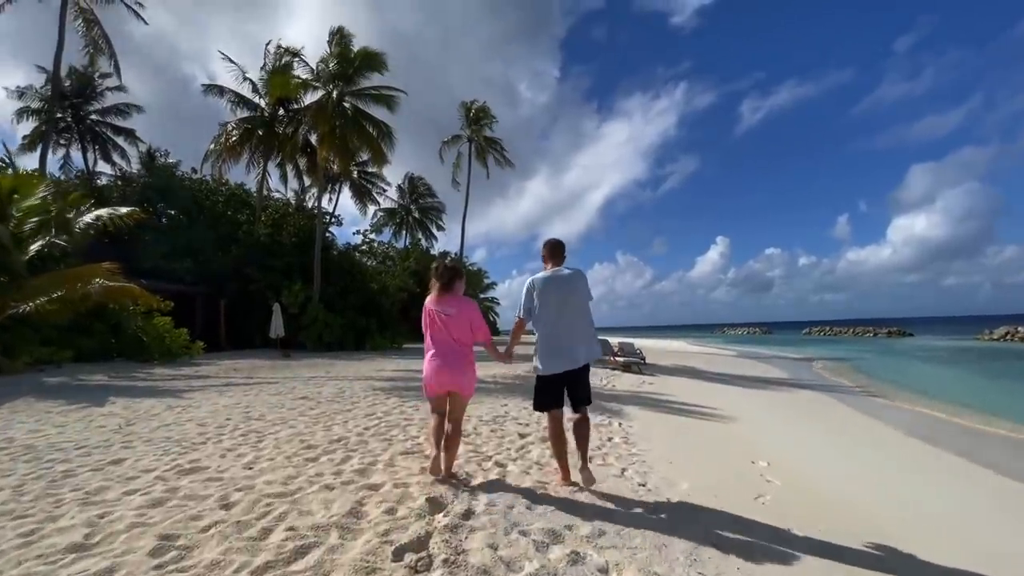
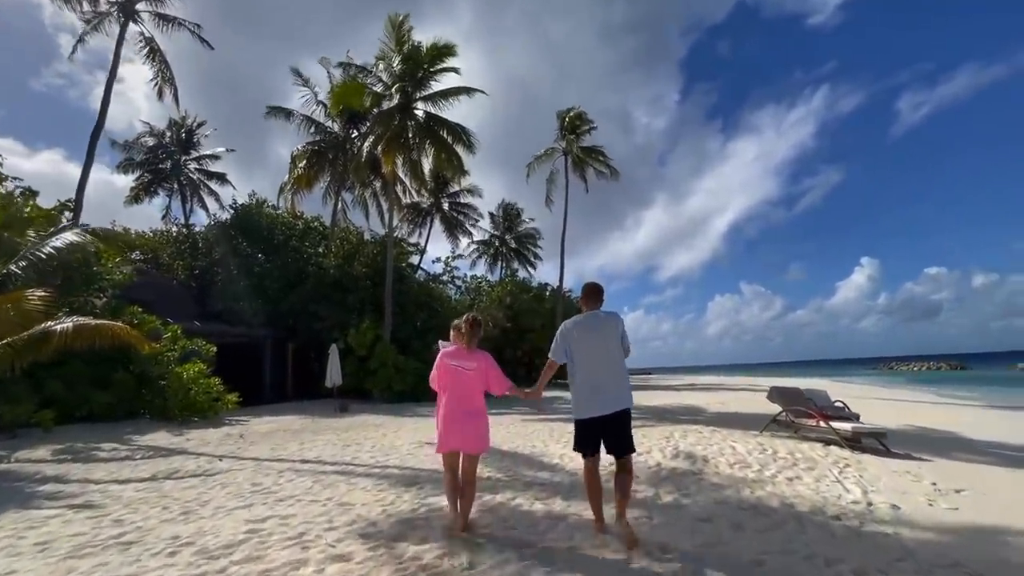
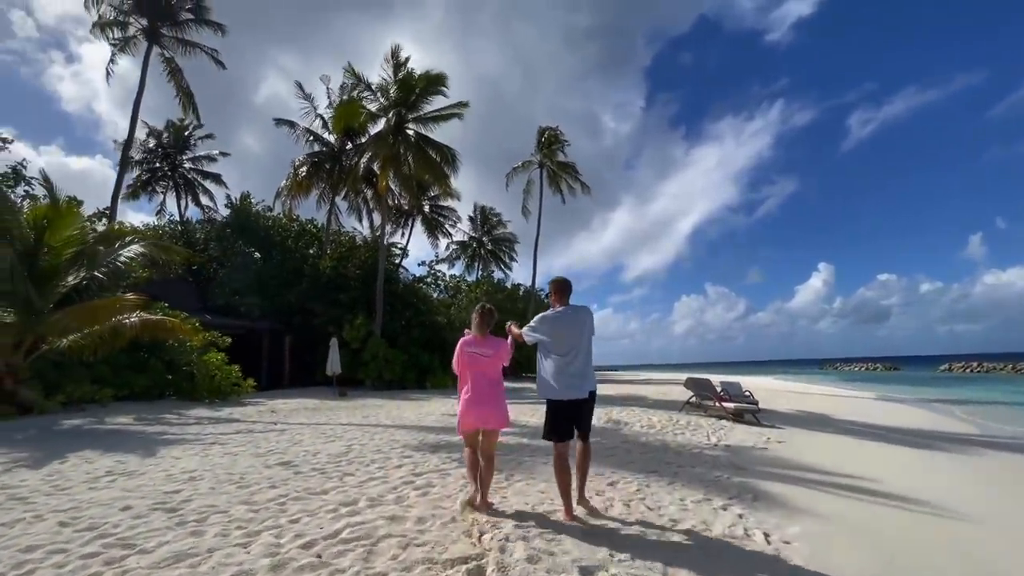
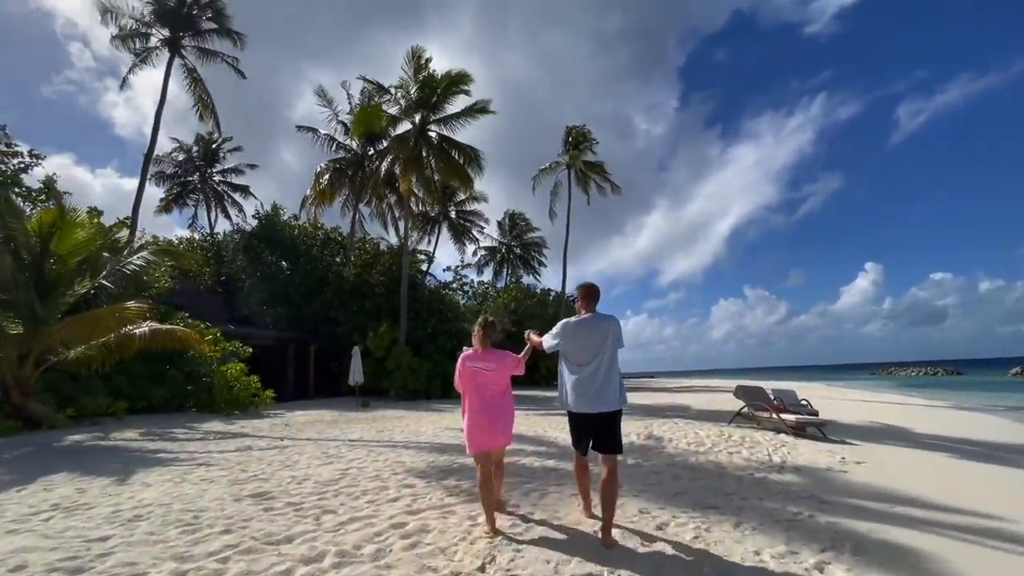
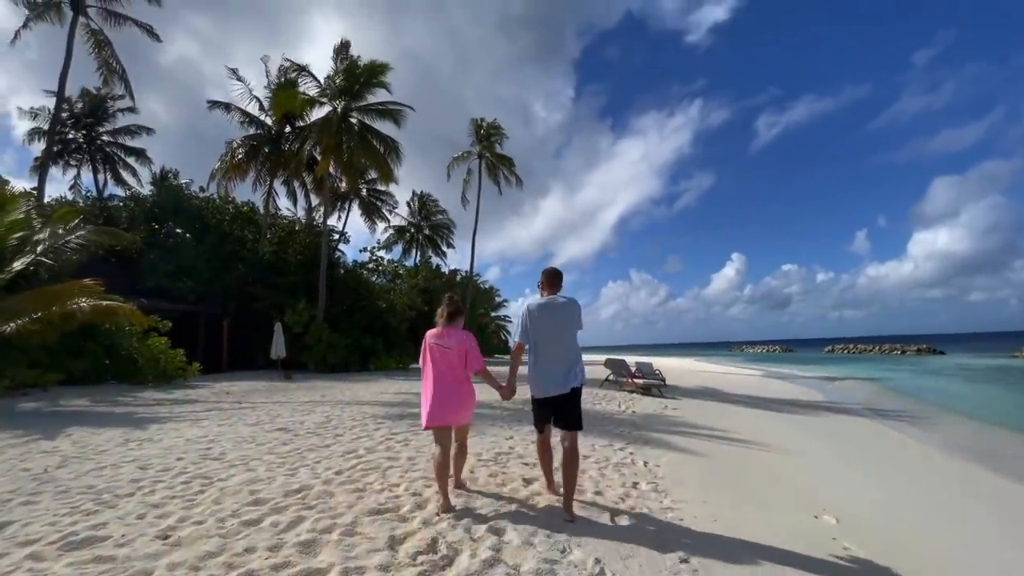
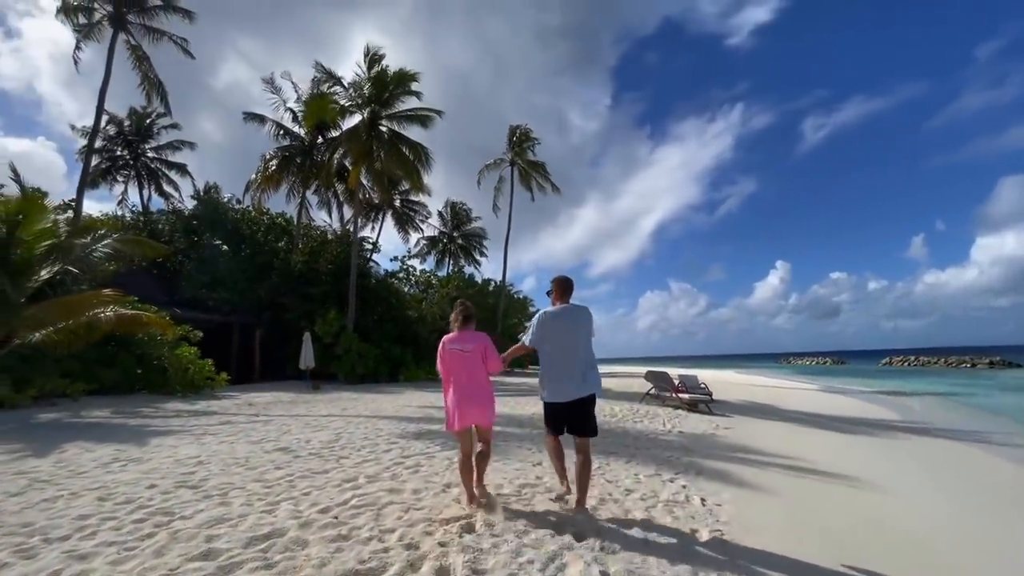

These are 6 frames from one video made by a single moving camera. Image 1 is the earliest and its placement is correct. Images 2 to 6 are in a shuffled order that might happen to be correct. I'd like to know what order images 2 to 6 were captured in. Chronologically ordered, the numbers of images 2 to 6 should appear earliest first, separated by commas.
5, 6, 3, 4, 2
